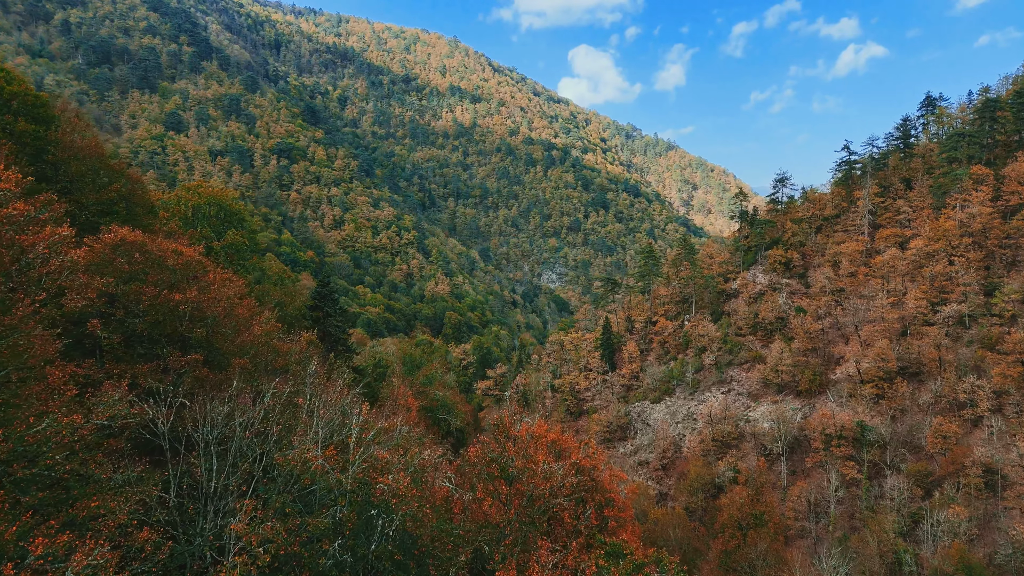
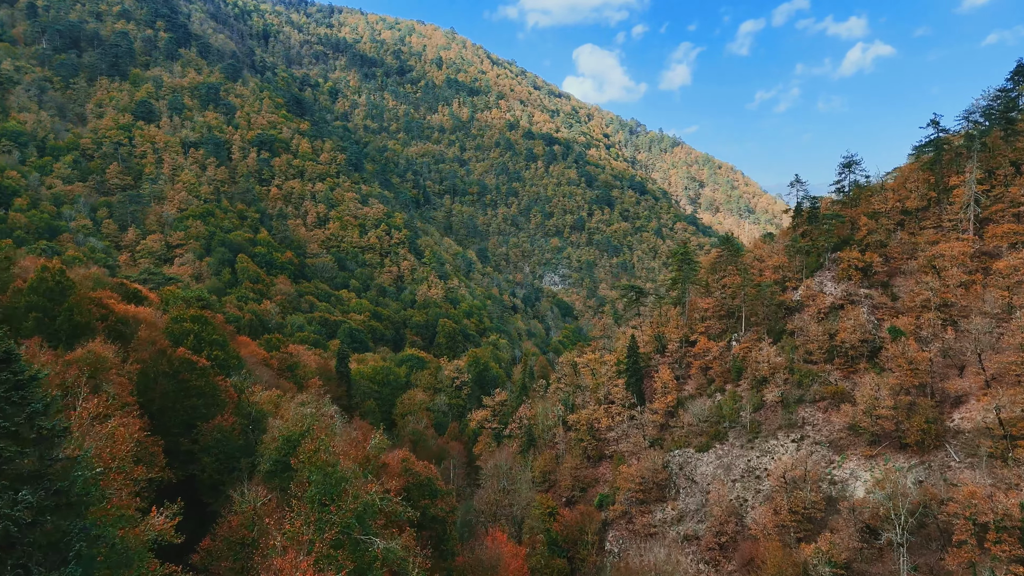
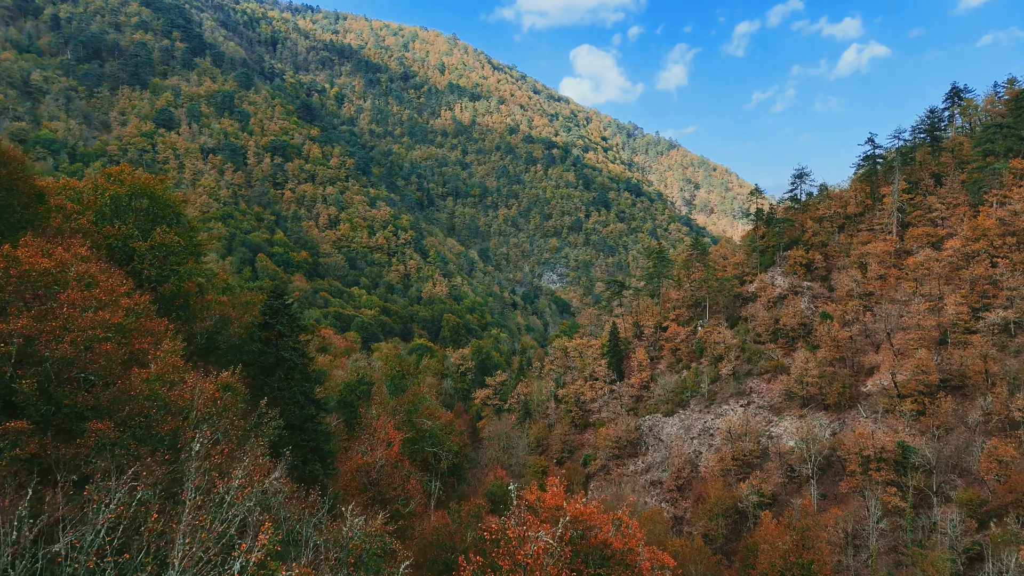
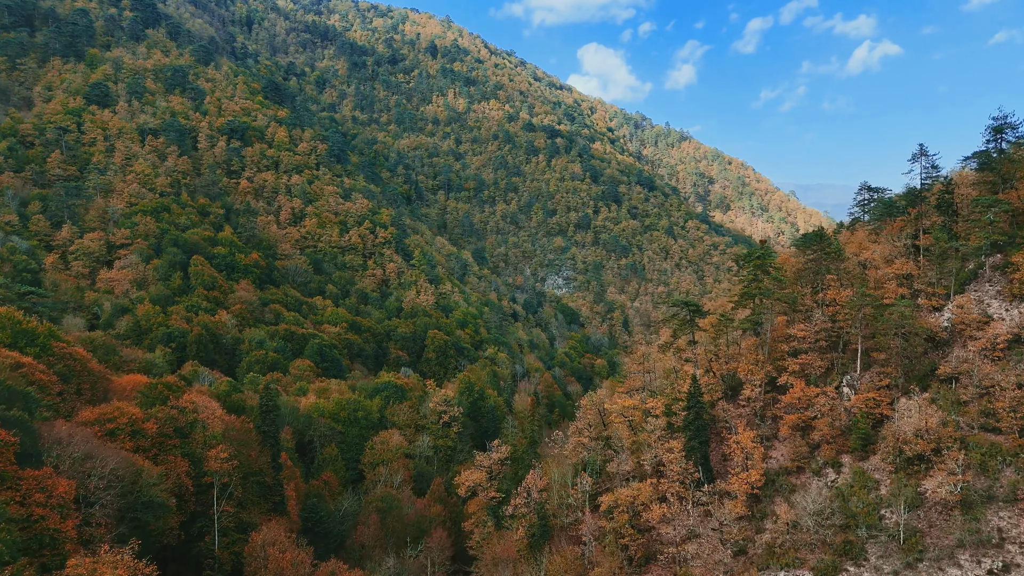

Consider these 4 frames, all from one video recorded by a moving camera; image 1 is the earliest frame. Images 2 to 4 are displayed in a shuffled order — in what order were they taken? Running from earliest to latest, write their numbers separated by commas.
3, 2, 4
